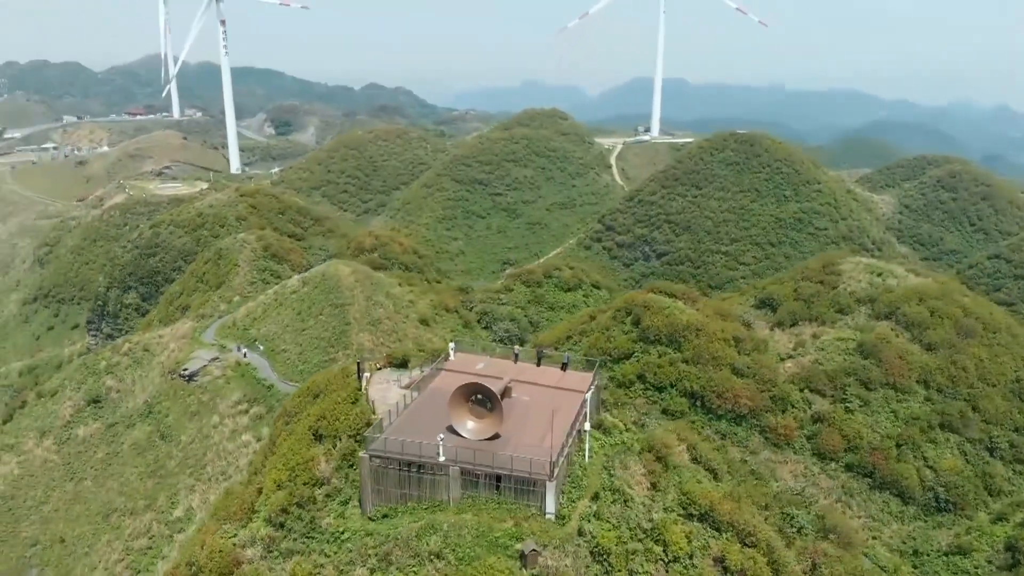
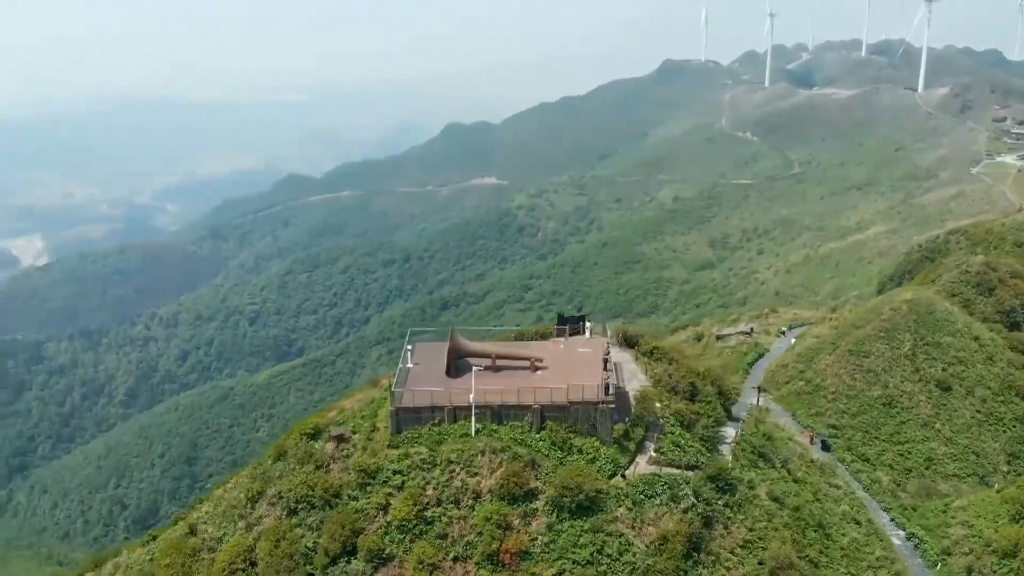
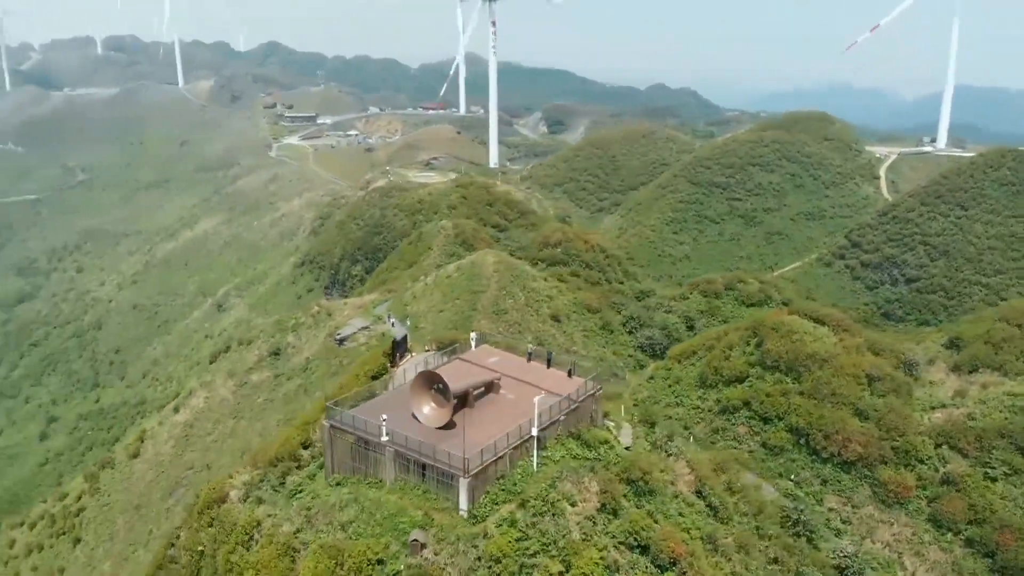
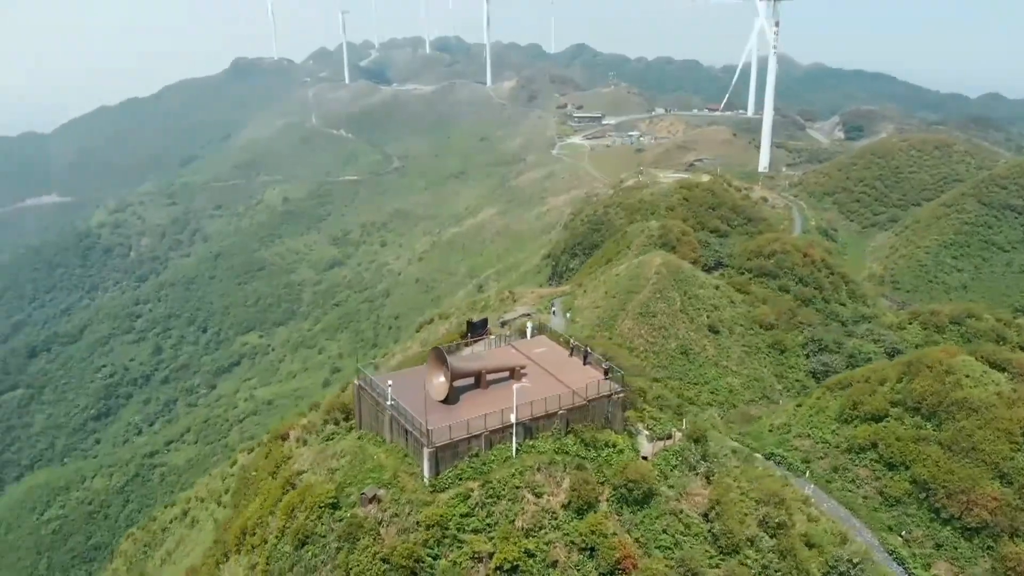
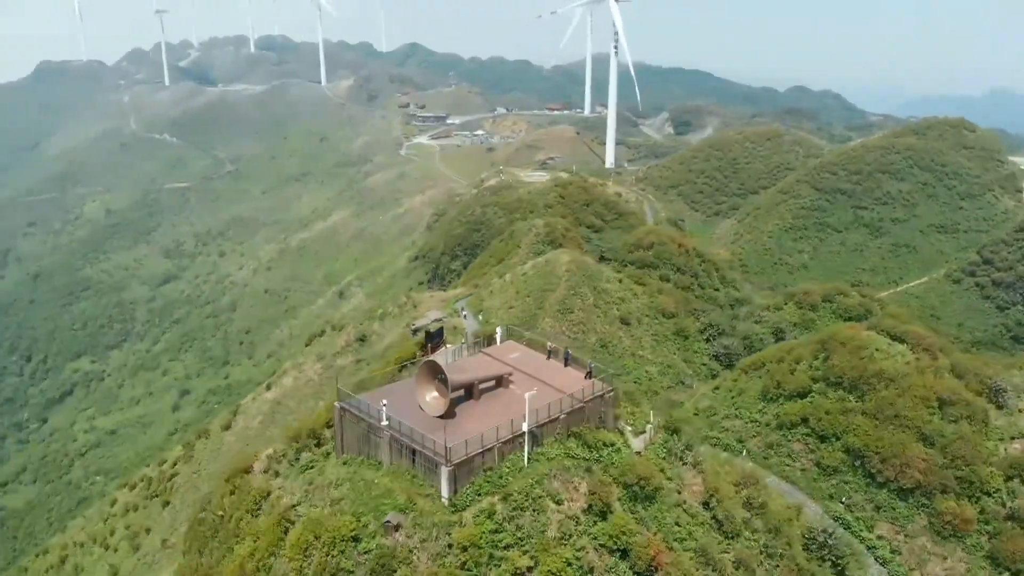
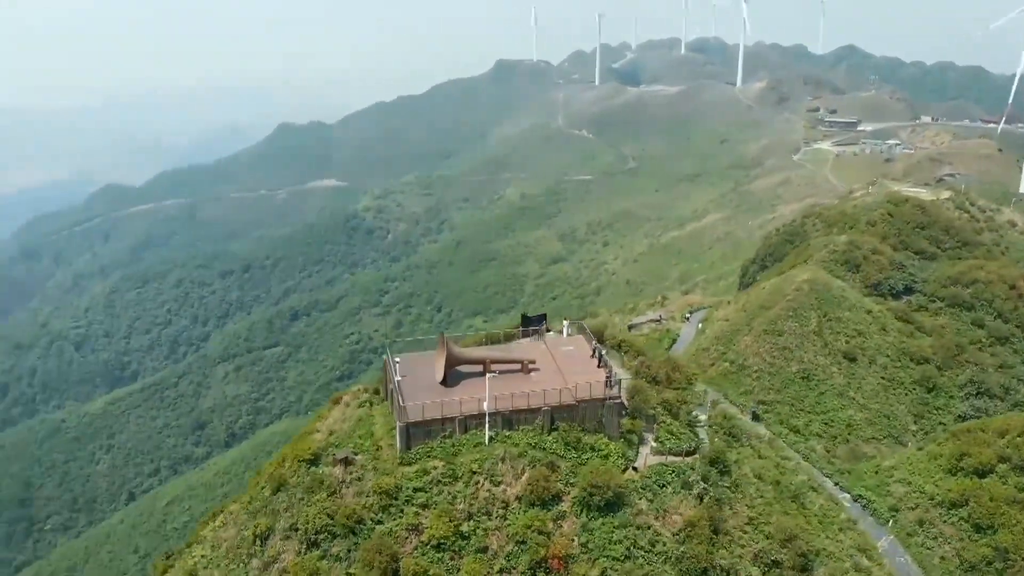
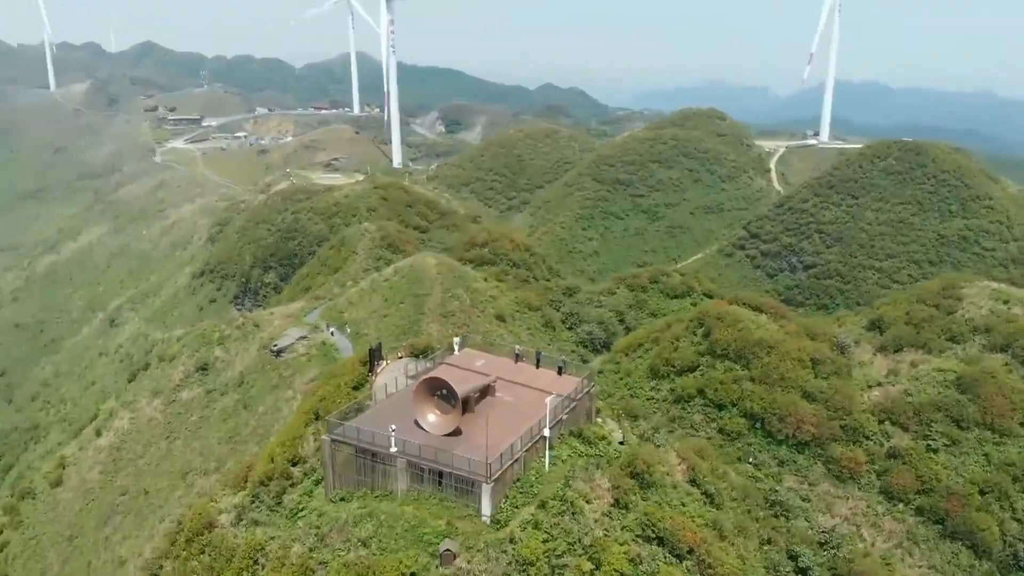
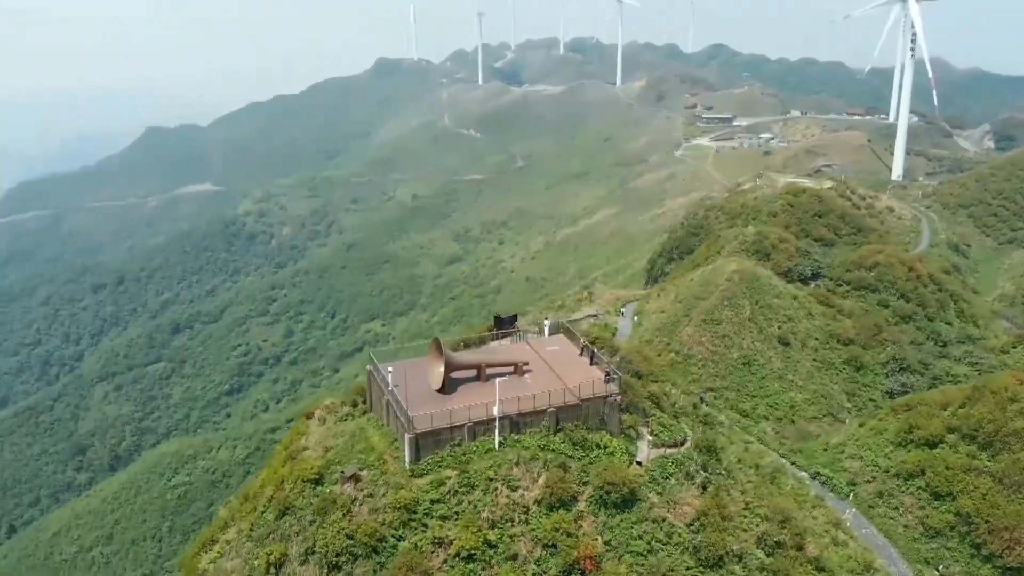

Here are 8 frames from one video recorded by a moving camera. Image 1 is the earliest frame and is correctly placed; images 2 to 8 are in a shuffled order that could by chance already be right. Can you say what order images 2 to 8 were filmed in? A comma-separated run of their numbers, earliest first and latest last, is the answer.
7, 3, 5, 4, 8, 6, 2
